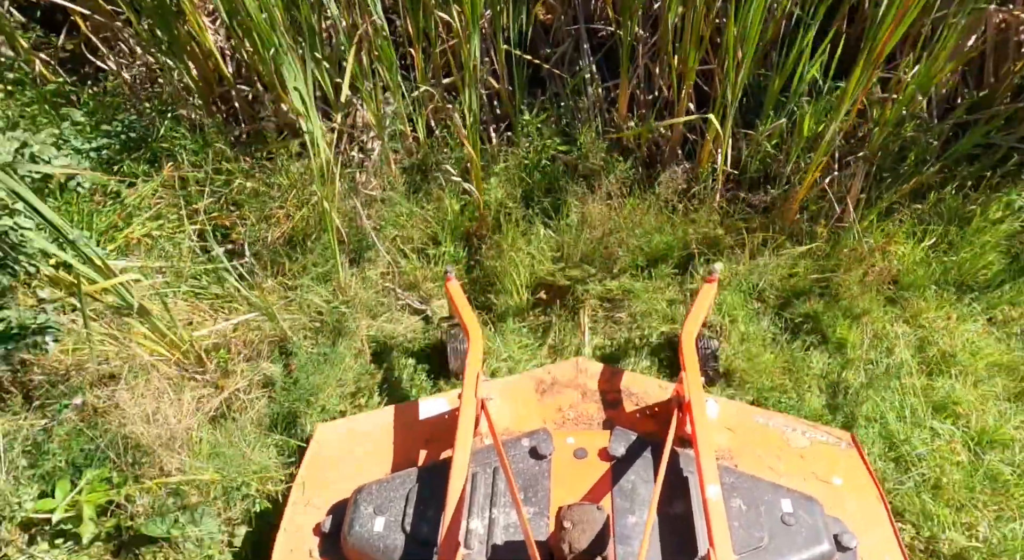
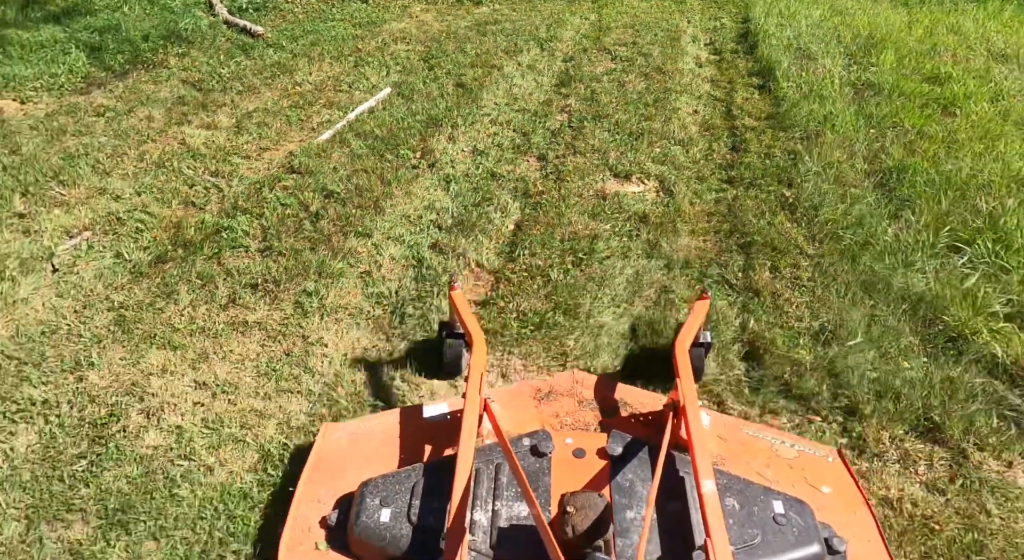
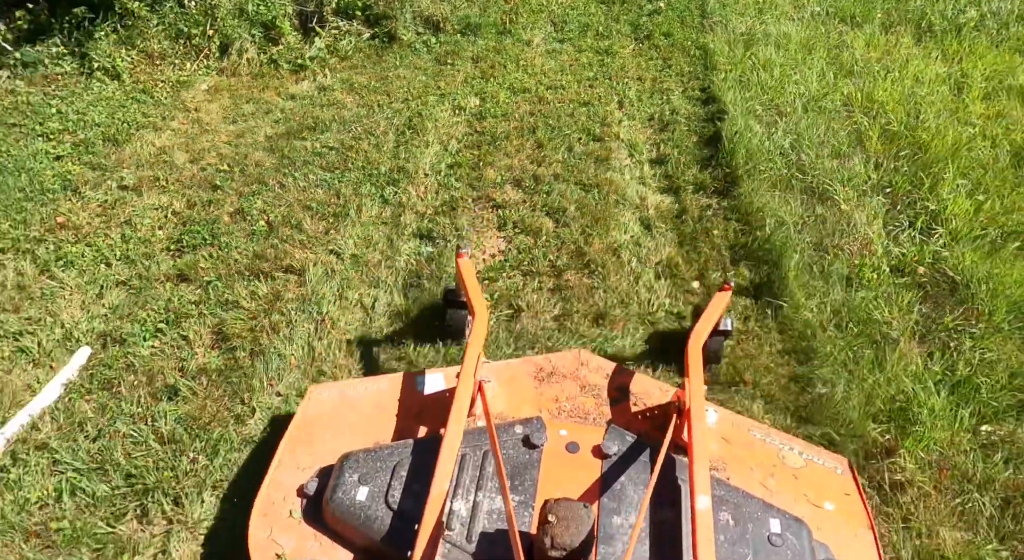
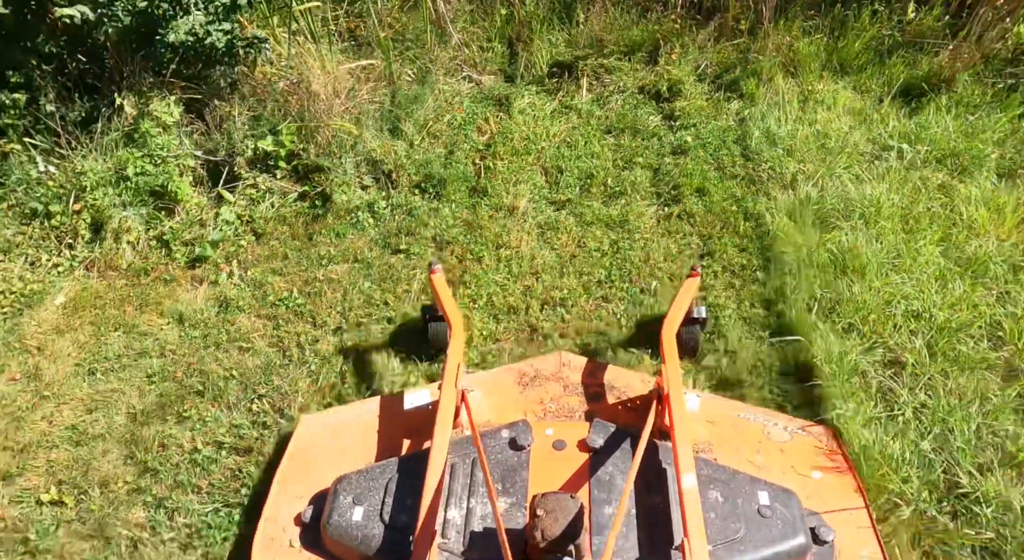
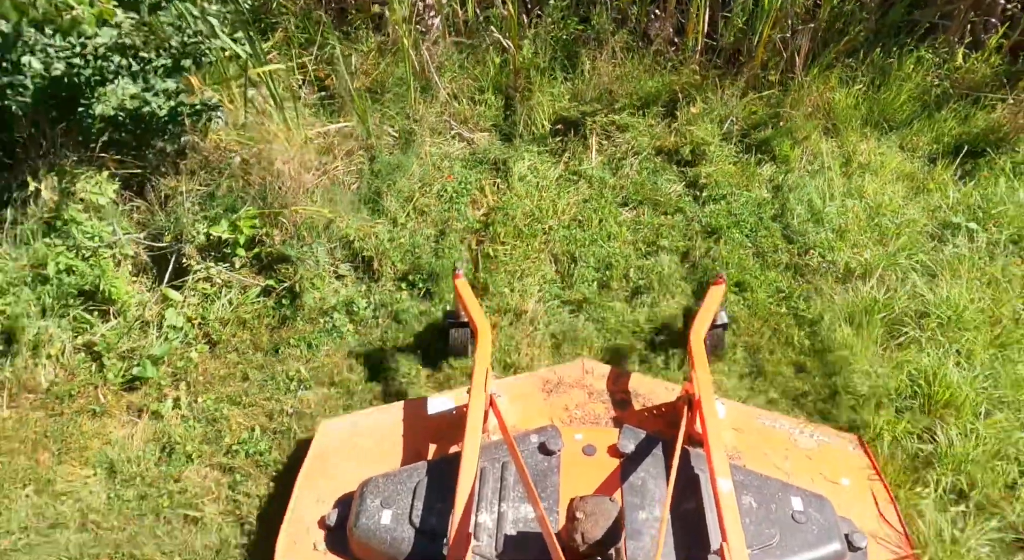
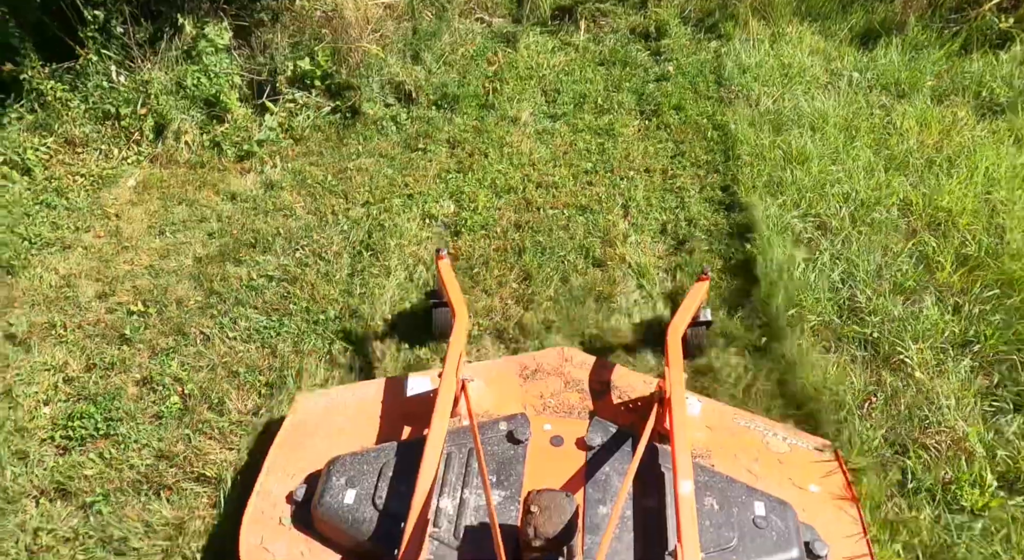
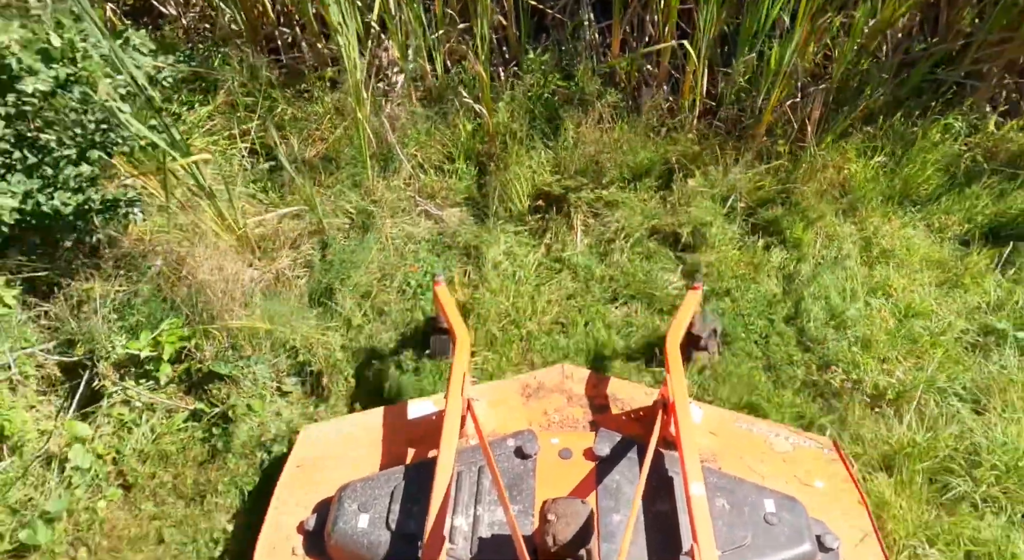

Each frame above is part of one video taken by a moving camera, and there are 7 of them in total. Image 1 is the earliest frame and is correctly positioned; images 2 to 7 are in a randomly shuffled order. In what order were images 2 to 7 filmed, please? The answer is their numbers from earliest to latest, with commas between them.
7, 5, 4, 6, 3, 2
